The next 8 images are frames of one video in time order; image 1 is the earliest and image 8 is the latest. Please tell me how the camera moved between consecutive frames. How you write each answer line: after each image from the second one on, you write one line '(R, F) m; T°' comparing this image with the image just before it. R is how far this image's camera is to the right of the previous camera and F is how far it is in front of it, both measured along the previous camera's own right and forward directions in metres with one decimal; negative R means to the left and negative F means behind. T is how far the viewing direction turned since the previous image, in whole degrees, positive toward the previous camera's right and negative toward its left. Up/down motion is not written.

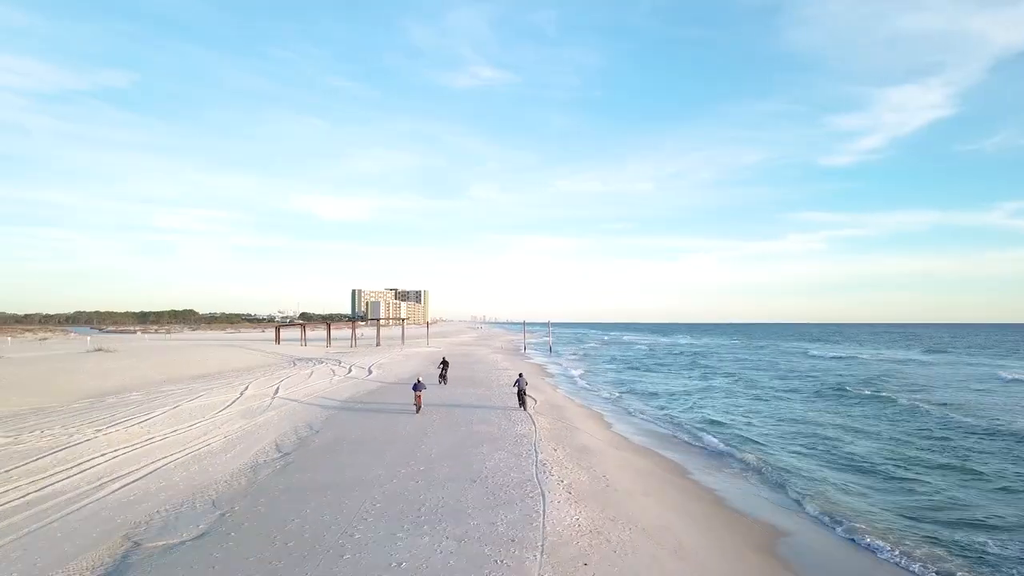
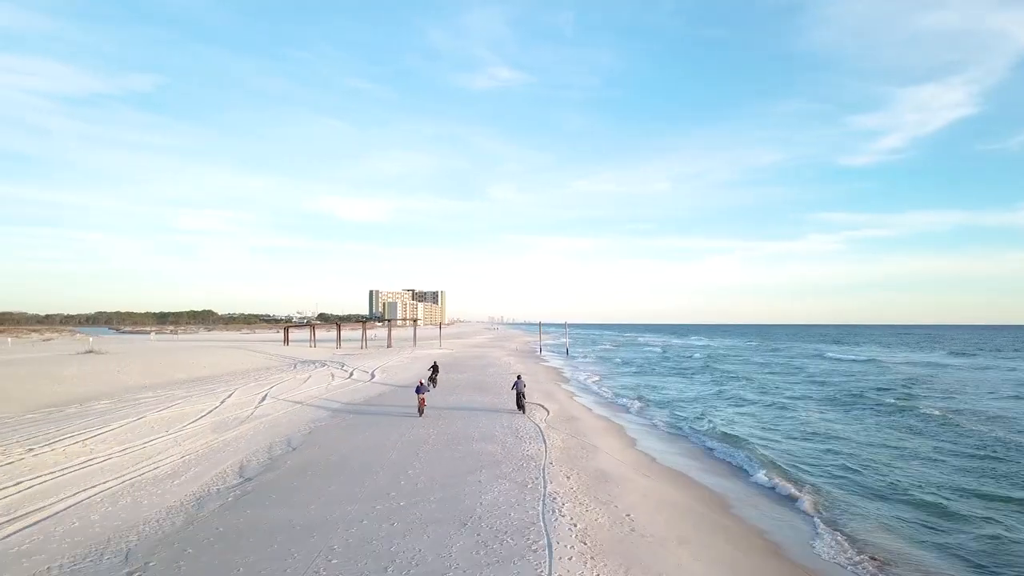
(+0.2, +2.0) m; -2°
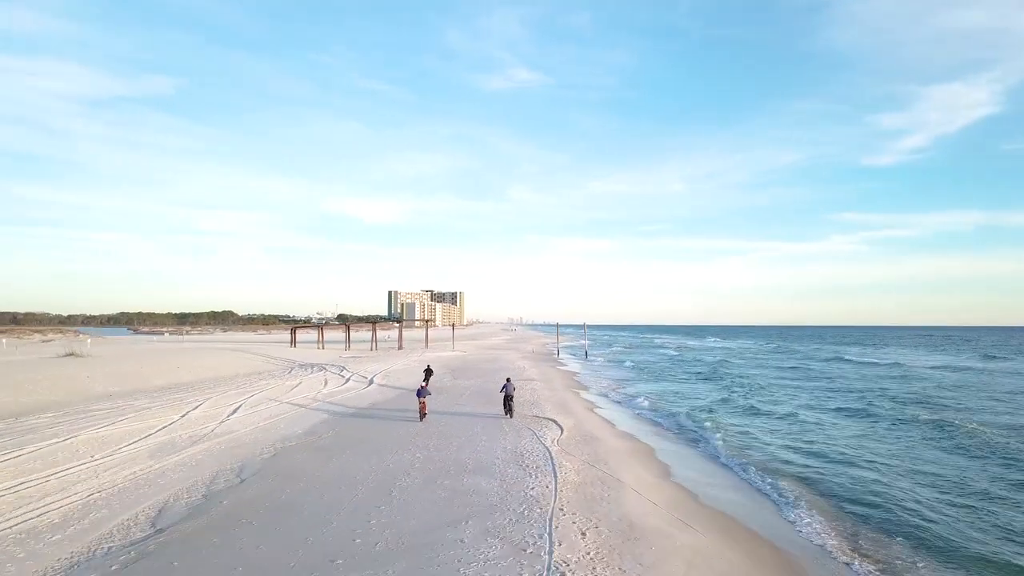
(+0.3, +2.6) m; -2°
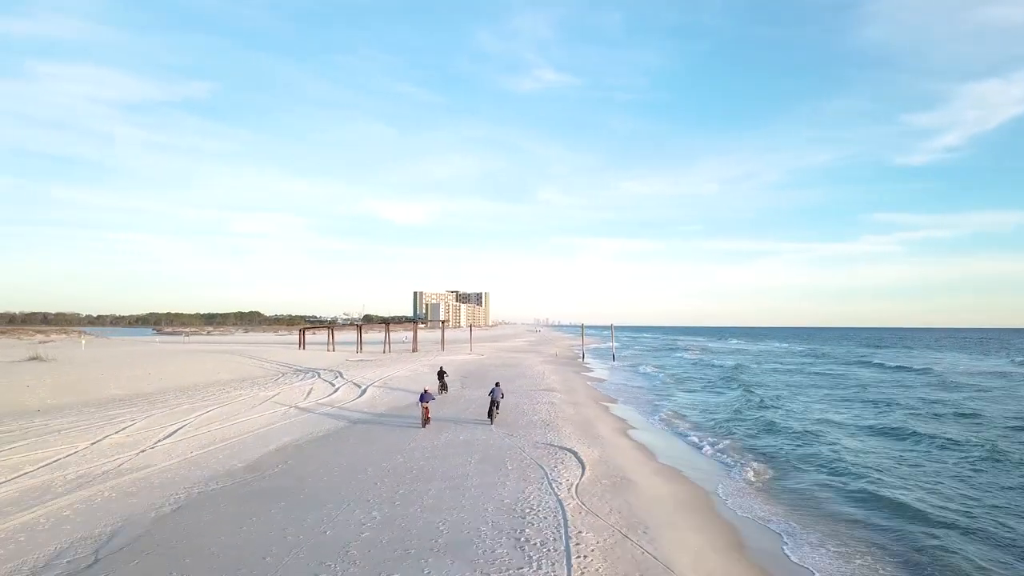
(+0.4, +3.6) m; -3°
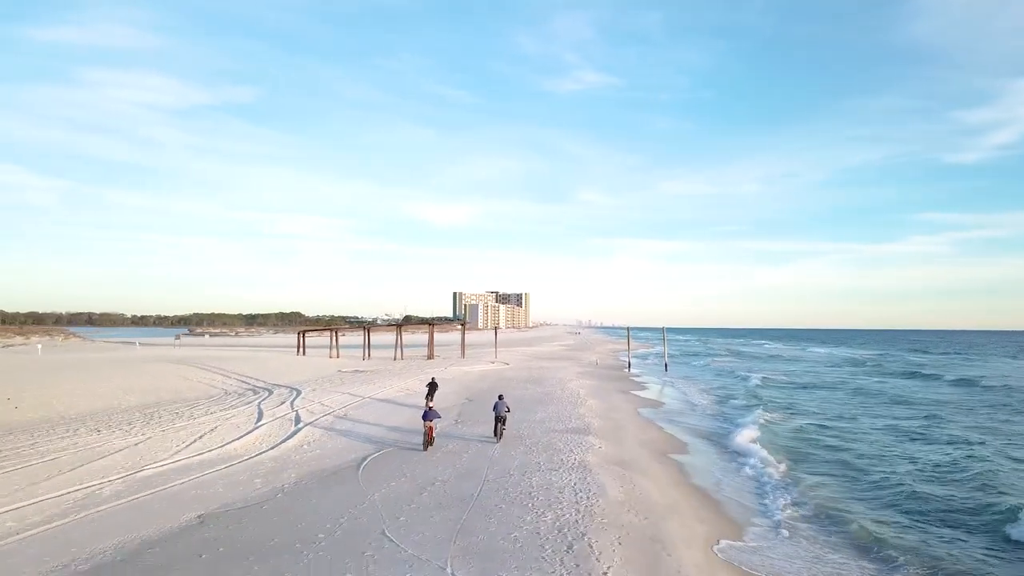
(+0.7, +7.6) m; -4°
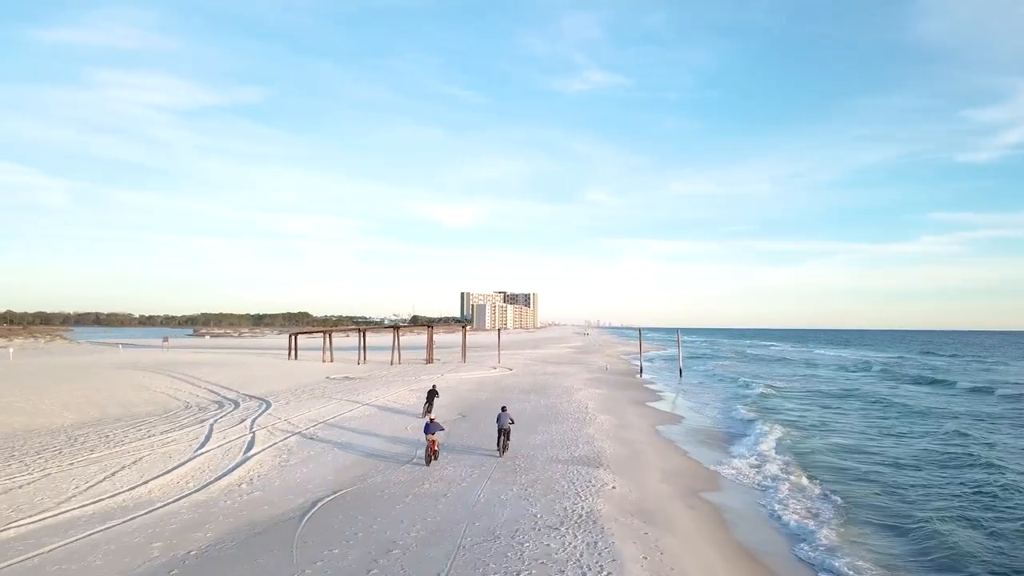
(+0.3, +2.6) m; -1°
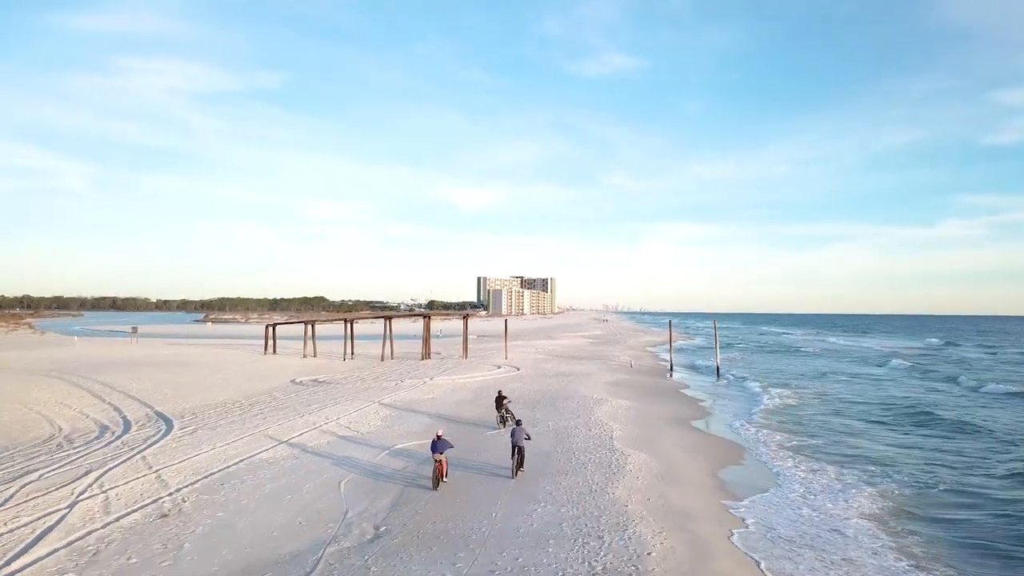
(+0.5, +5.5) m; -2°
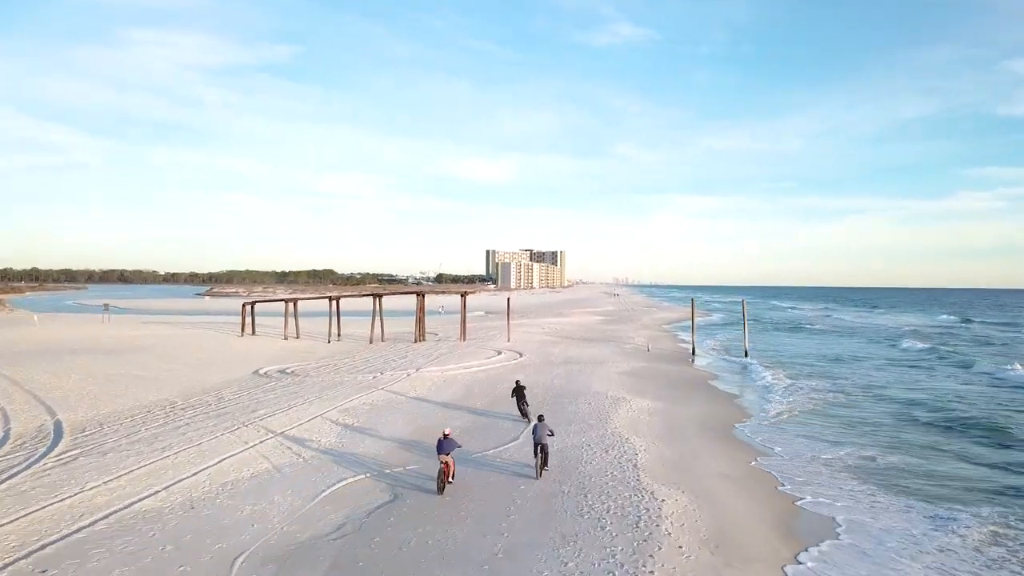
(+0.3, +3.7) m; -1°
